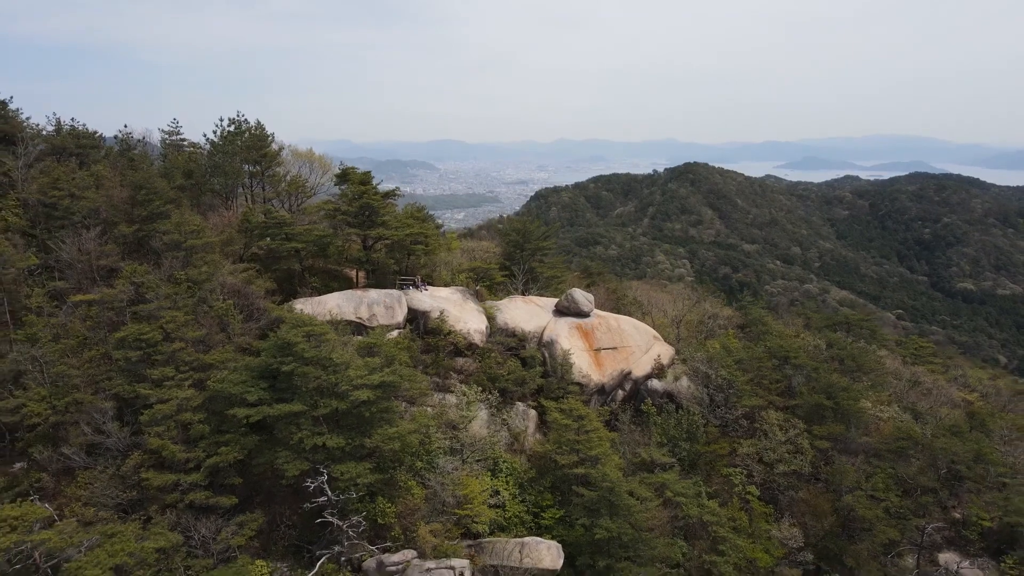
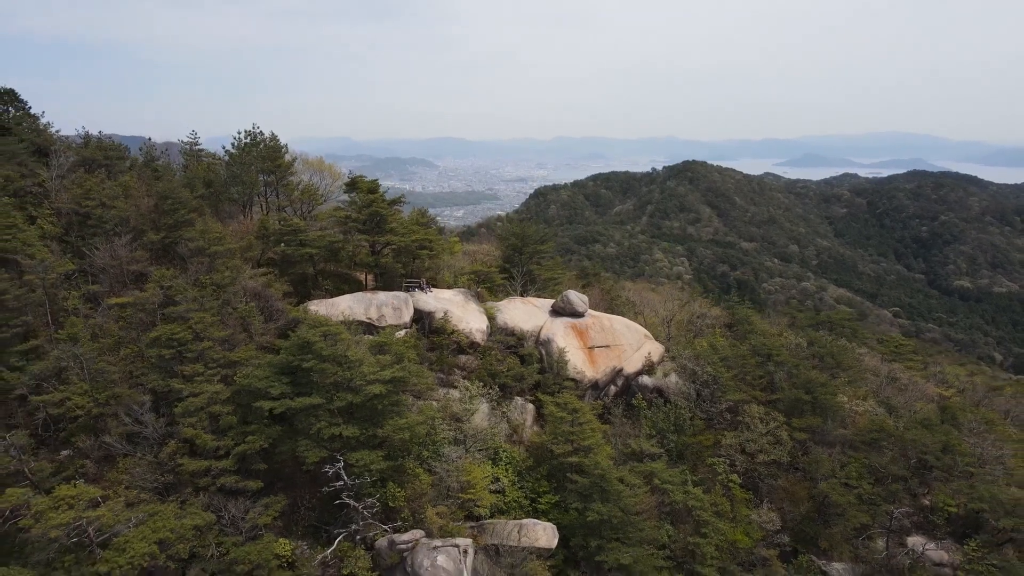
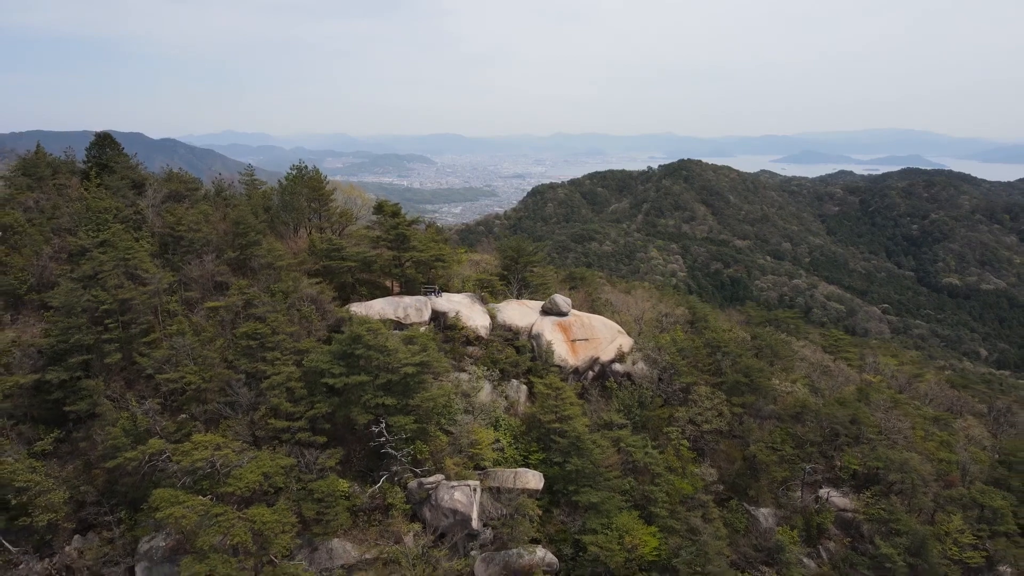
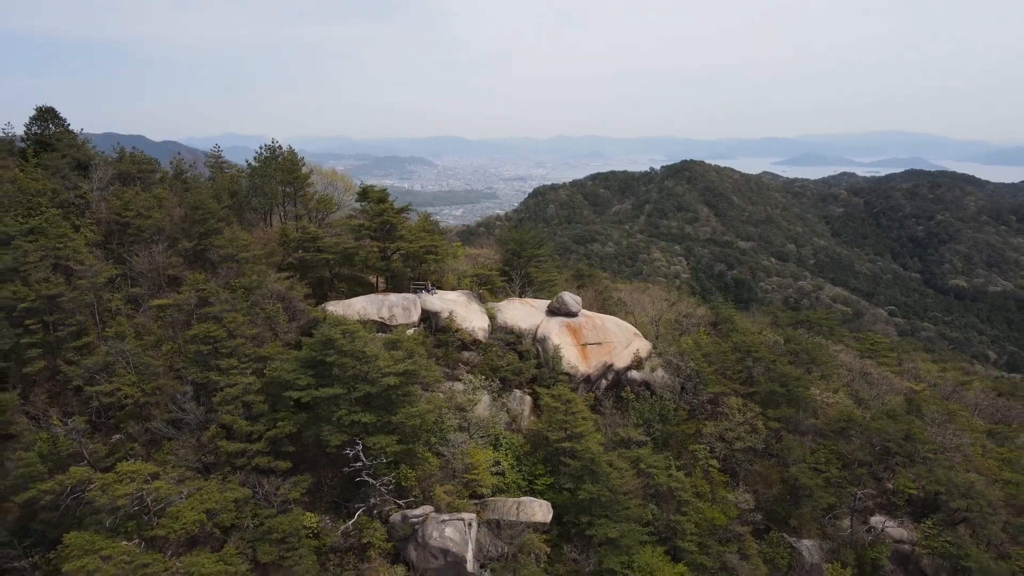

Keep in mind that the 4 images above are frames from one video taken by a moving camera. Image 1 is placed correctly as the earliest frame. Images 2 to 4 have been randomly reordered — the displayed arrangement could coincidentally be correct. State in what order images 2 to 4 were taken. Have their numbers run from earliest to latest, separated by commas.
2, 4, 3
